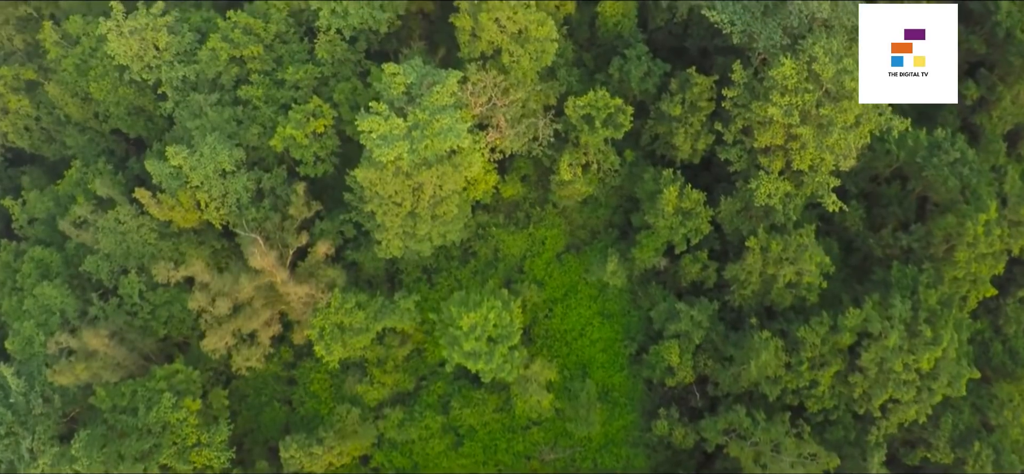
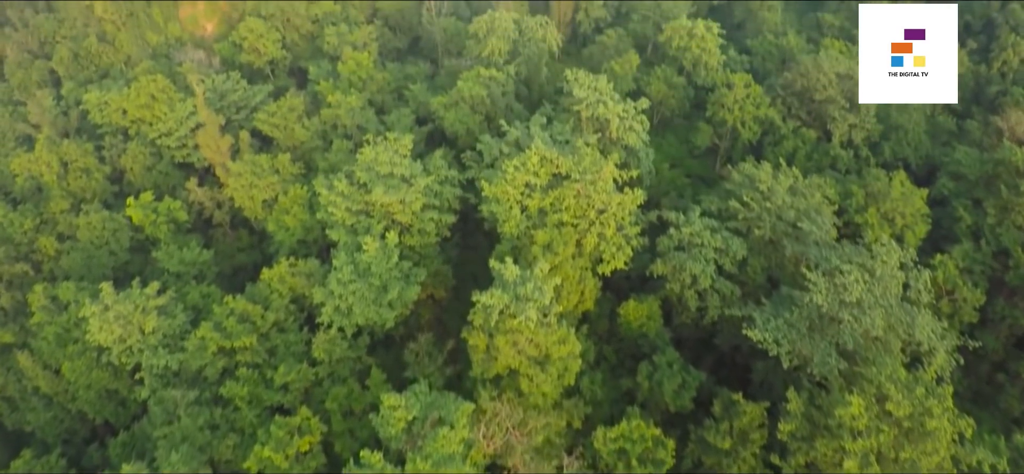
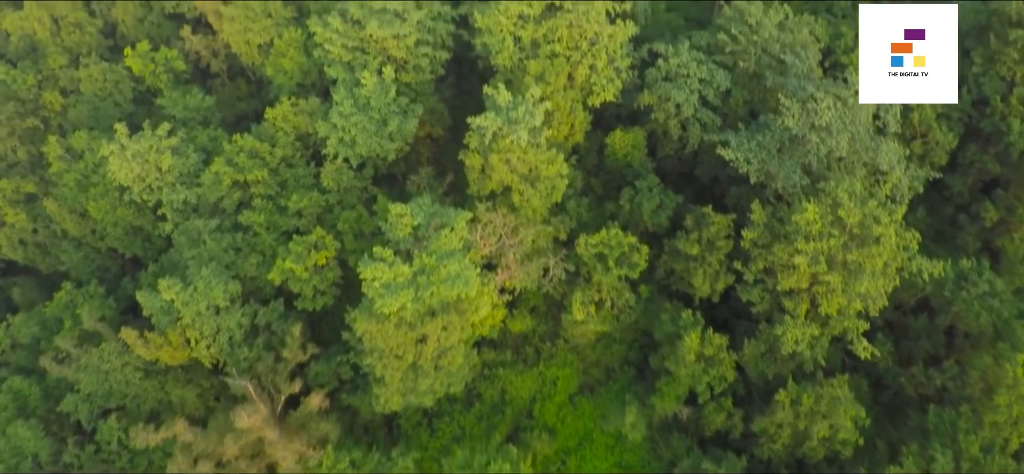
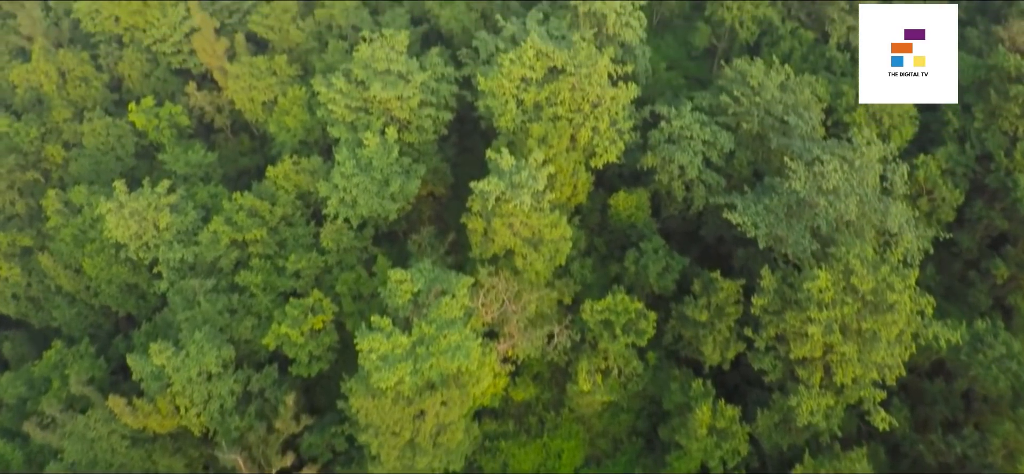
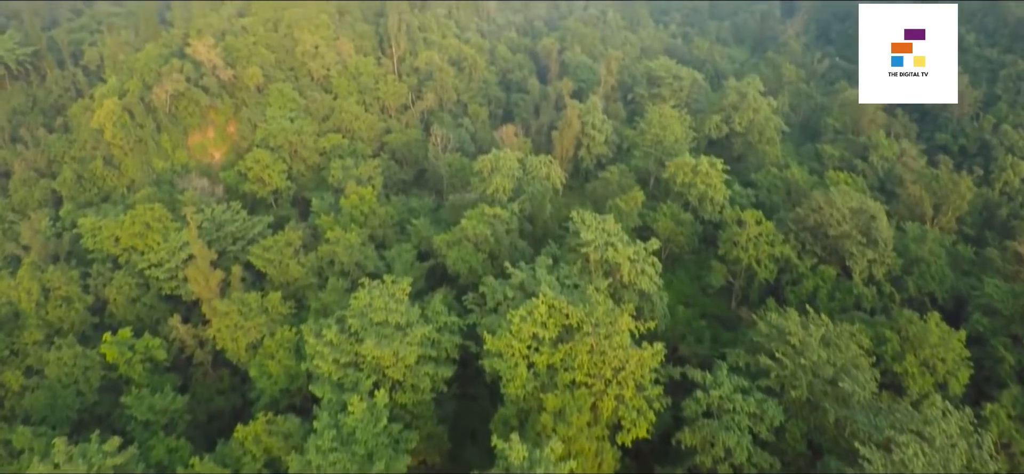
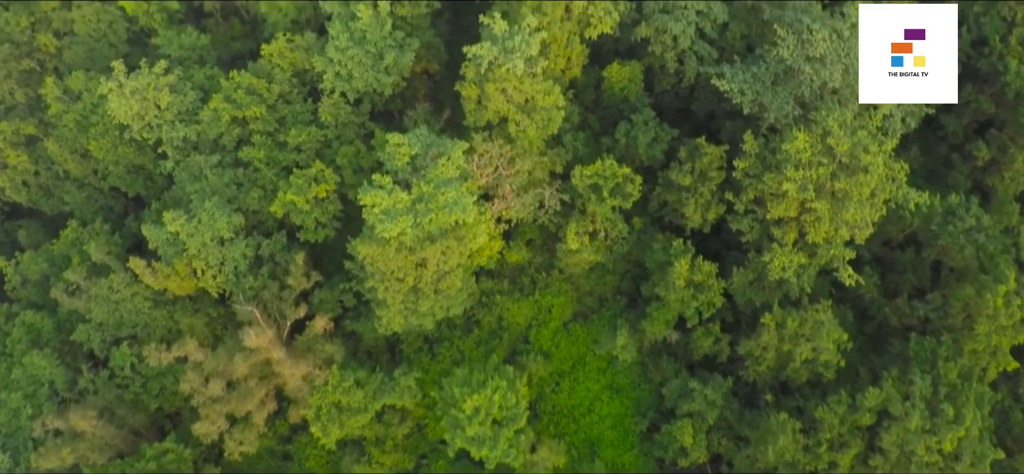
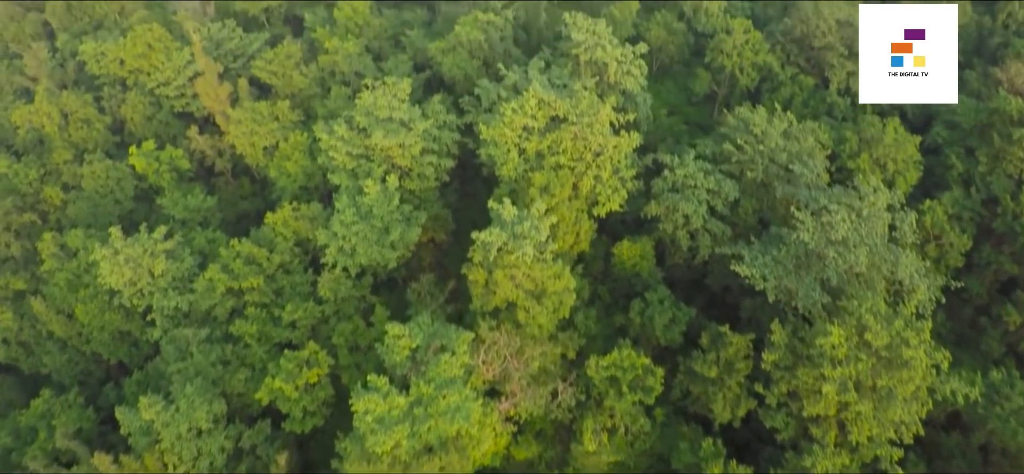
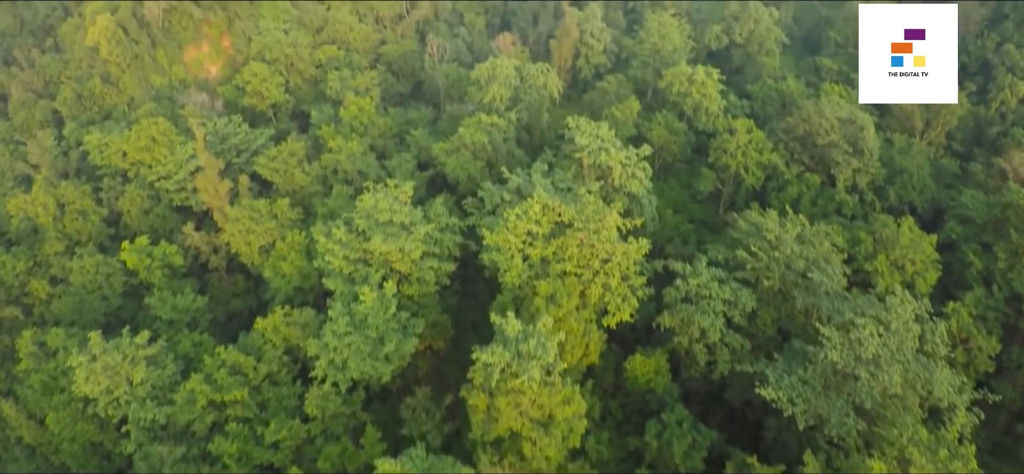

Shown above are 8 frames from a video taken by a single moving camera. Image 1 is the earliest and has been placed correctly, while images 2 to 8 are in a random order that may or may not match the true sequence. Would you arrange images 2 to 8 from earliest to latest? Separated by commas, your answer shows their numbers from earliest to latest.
6, 3, 4, 7, 2, 8, 5
